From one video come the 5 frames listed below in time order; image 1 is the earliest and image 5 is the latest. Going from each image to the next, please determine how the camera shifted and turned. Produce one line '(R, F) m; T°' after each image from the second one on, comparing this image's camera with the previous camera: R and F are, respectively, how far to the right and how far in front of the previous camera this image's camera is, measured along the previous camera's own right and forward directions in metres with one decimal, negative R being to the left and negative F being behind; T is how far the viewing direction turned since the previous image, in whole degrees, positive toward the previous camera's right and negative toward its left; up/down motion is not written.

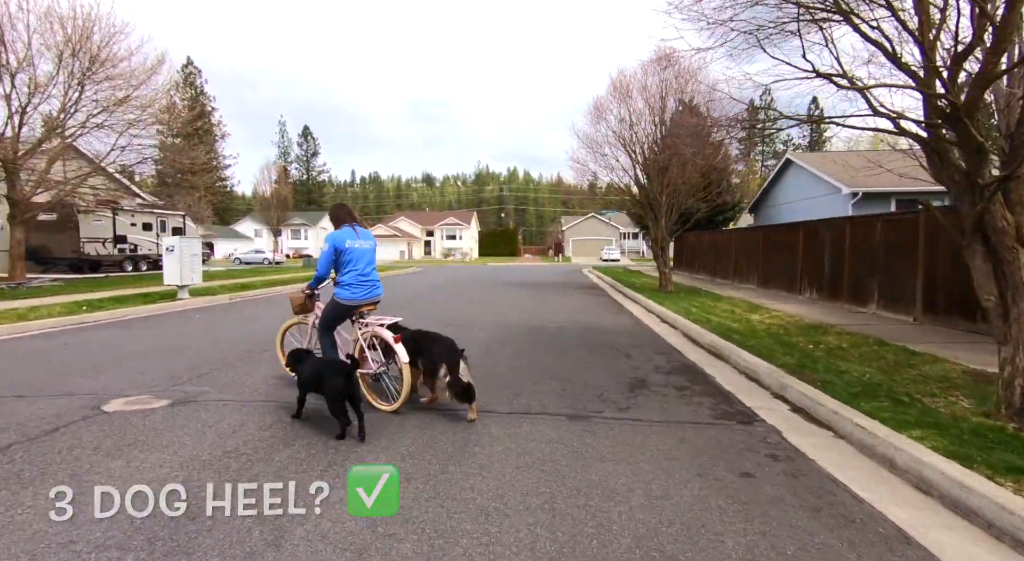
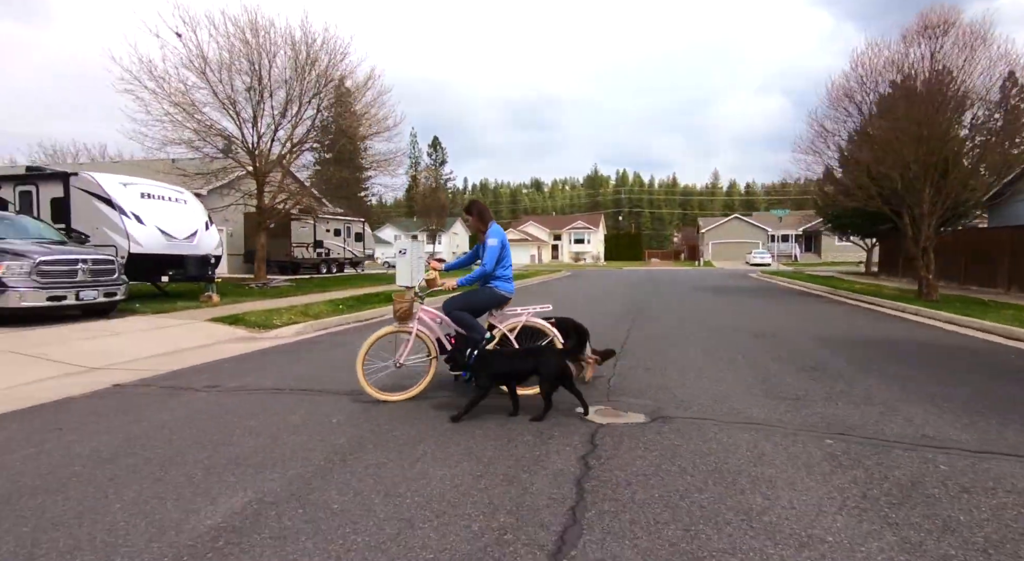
(-3.5, +0.3) m; -12°
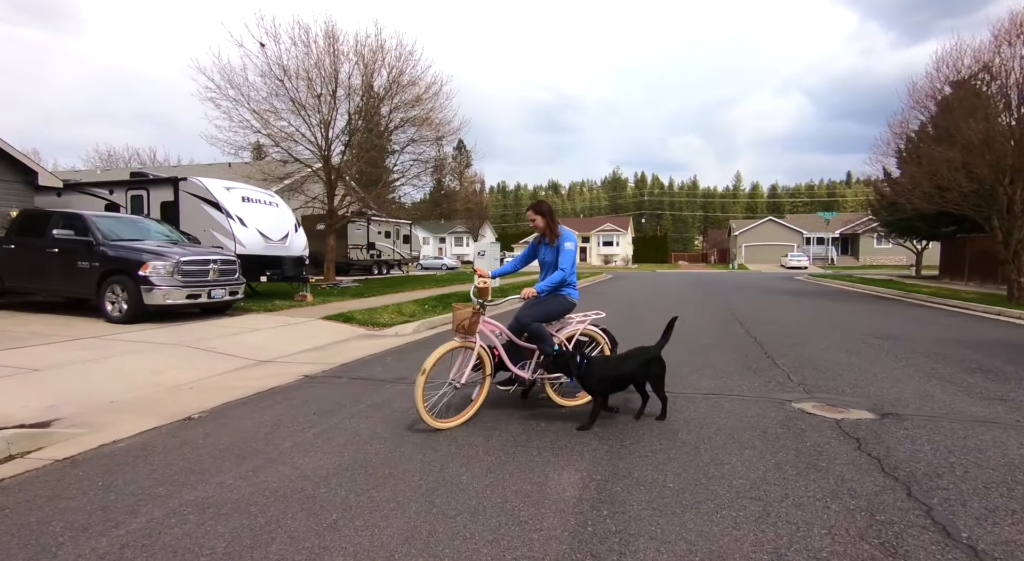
(-1.9, -0.2) m; -2°
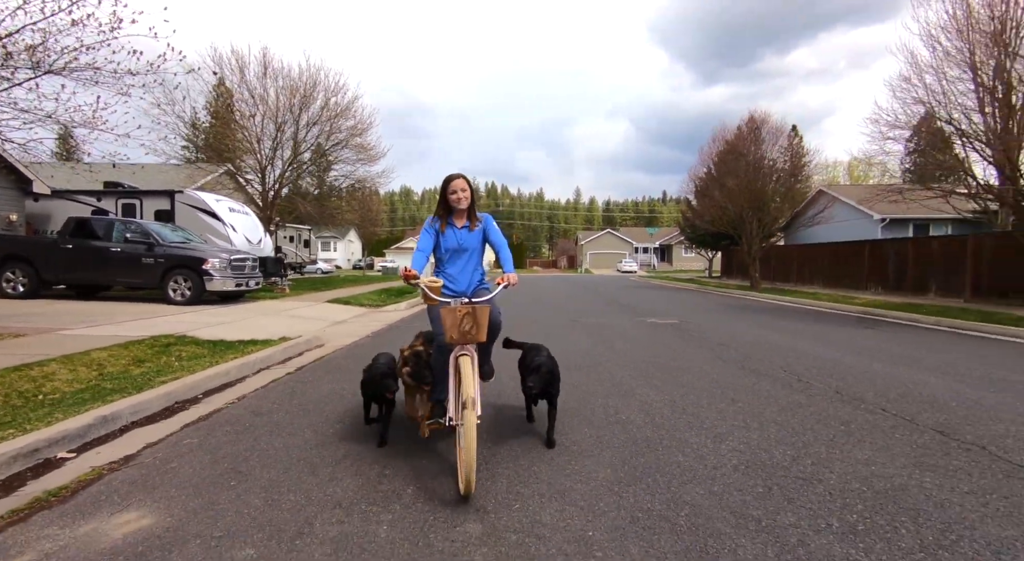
(-3.2, -4.9) m; +16°
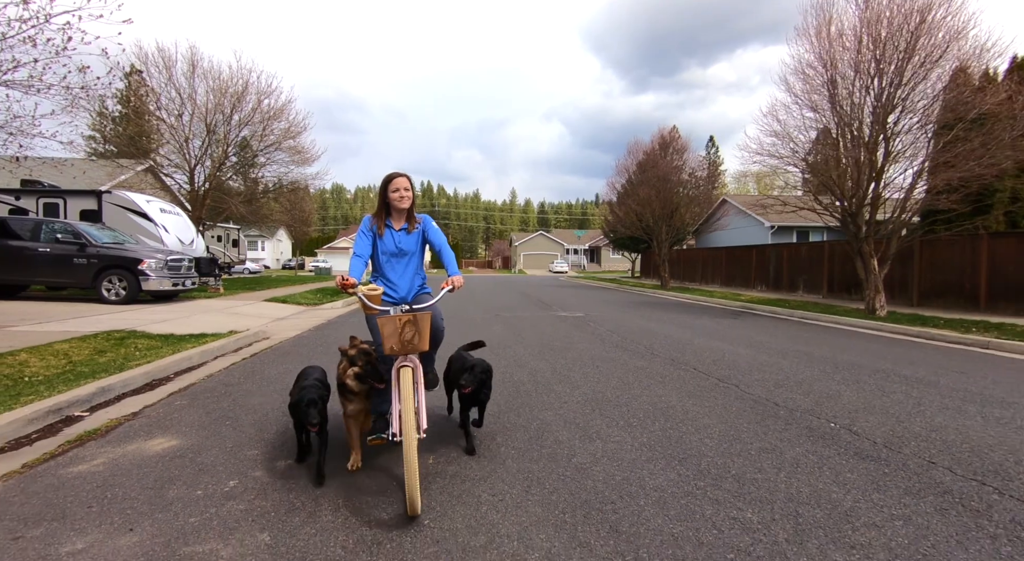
(+0.2, -1.4) m; +7°
